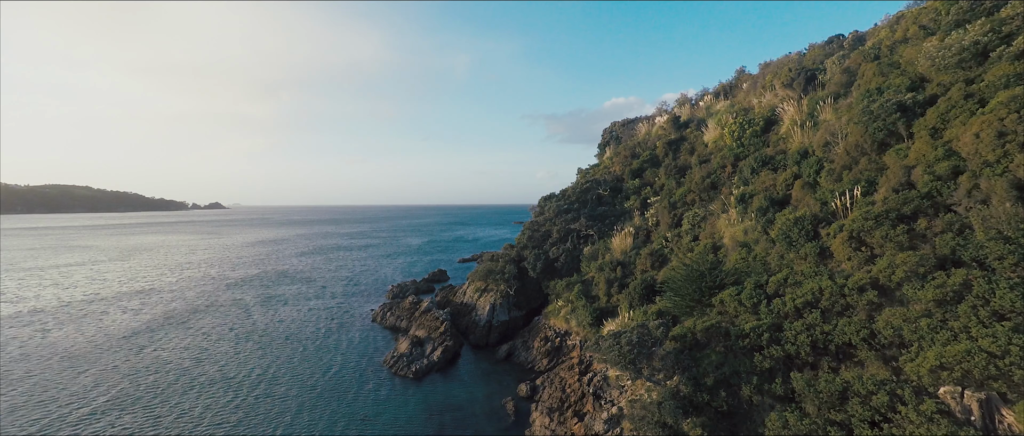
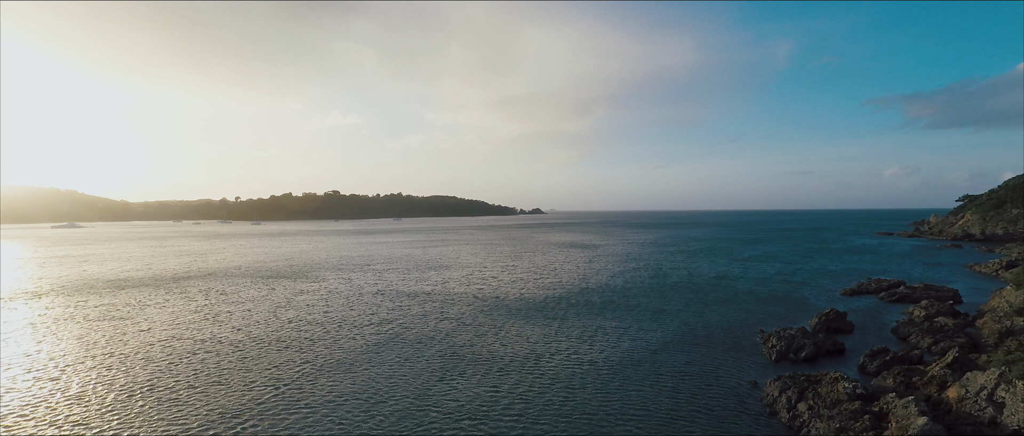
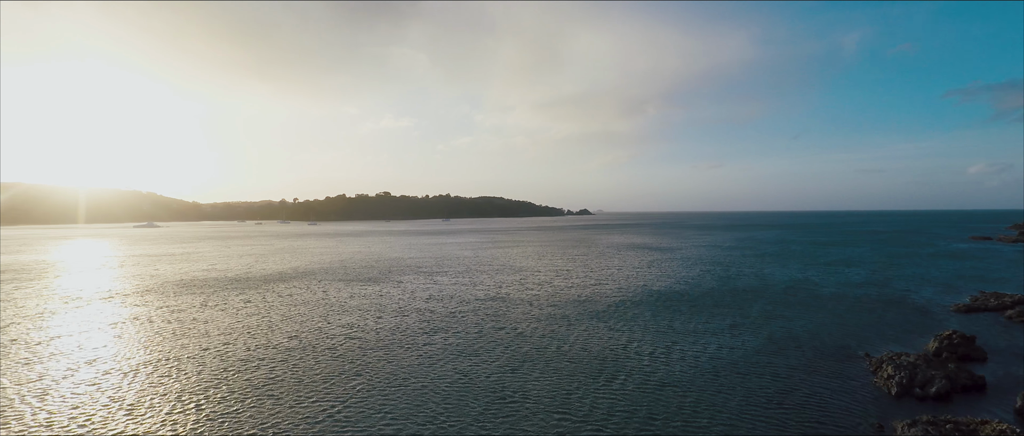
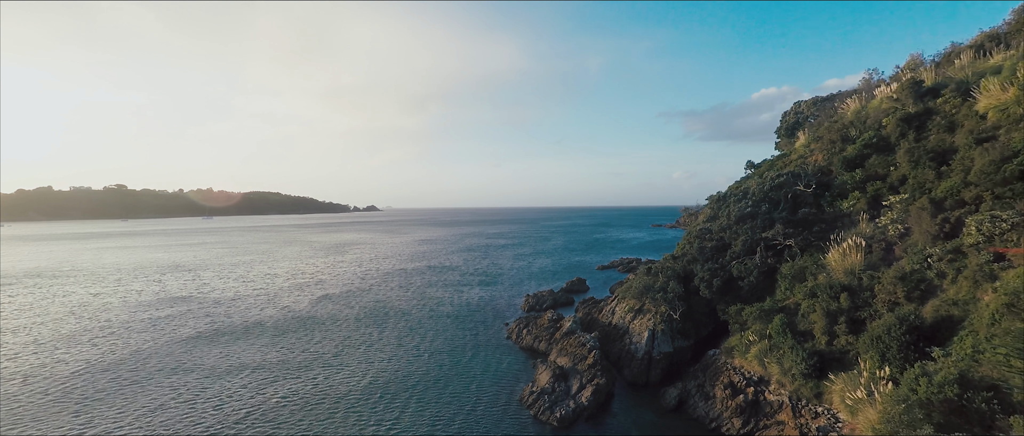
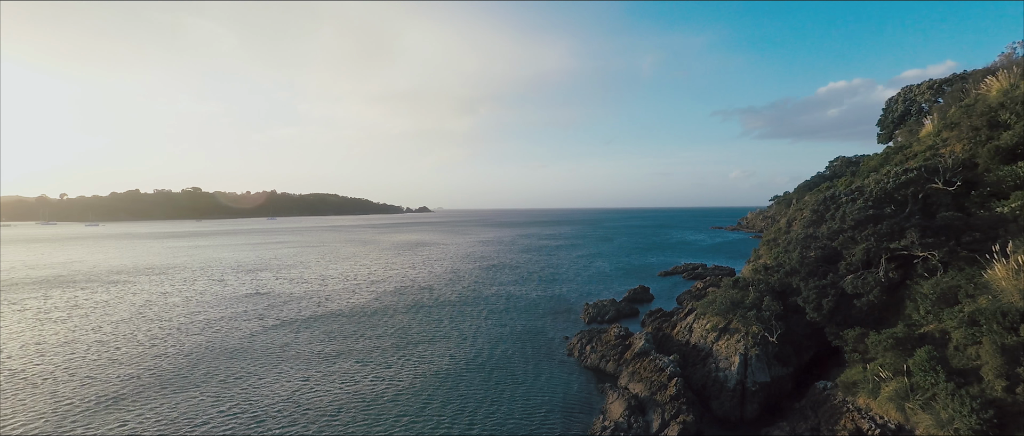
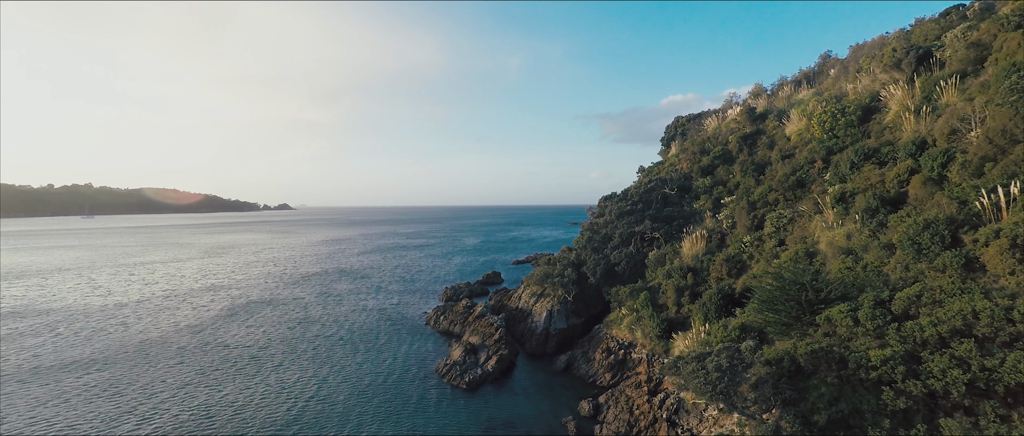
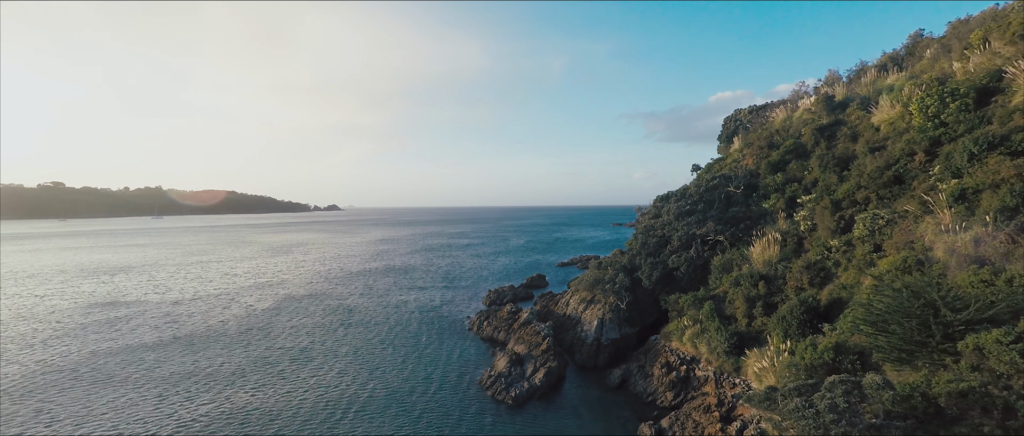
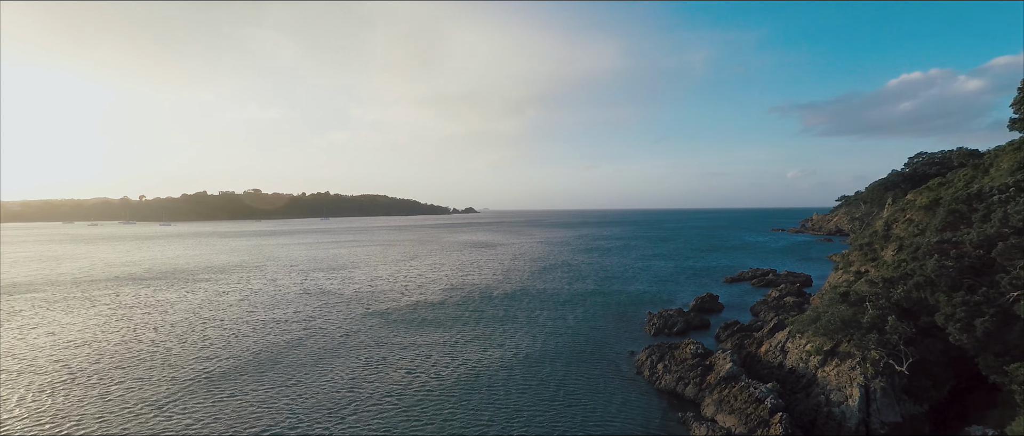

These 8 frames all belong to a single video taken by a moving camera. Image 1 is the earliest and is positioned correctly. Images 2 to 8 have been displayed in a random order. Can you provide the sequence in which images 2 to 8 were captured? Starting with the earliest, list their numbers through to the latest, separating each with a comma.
6, 7, 4, 5, 8, 2, 3
